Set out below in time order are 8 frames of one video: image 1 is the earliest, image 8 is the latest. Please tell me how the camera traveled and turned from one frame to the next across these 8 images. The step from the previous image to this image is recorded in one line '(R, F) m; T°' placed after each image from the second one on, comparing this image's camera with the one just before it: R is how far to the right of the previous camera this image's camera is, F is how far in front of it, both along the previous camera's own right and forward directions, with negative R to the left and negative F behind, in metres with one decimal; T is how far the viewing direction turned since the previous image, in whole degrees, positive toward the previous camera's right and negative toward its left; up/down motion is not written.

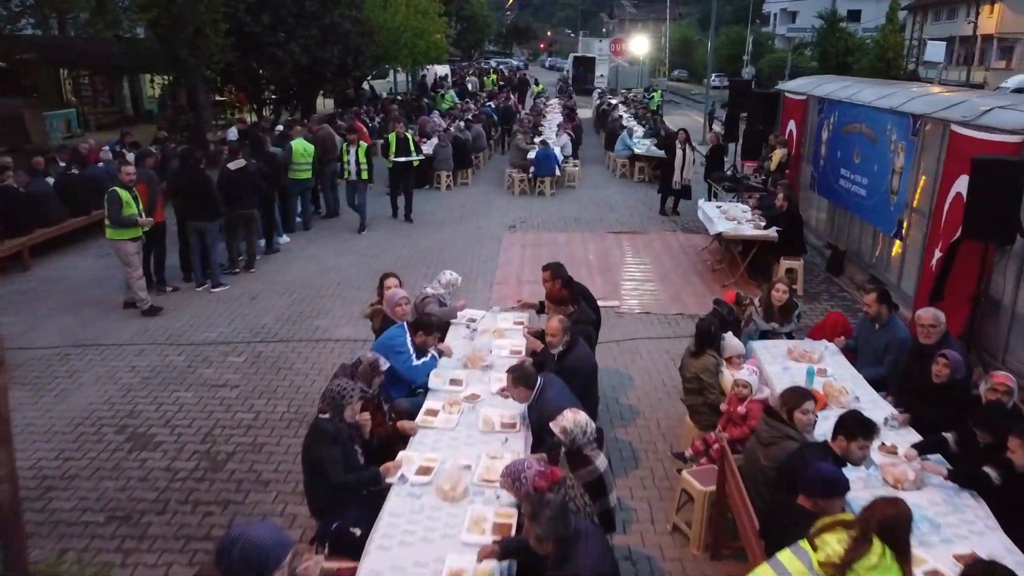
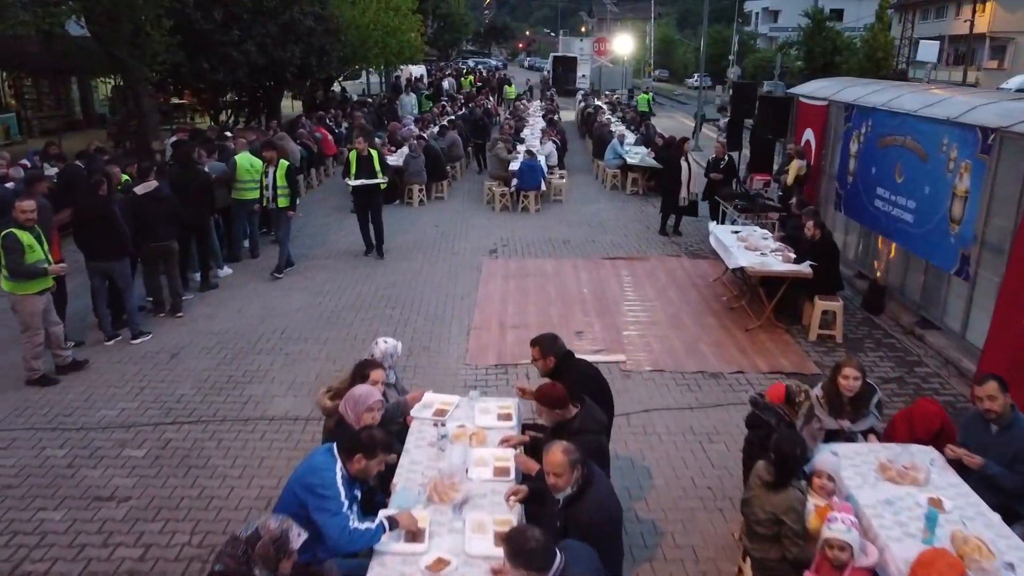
(0.0, +1.8) m; +1°
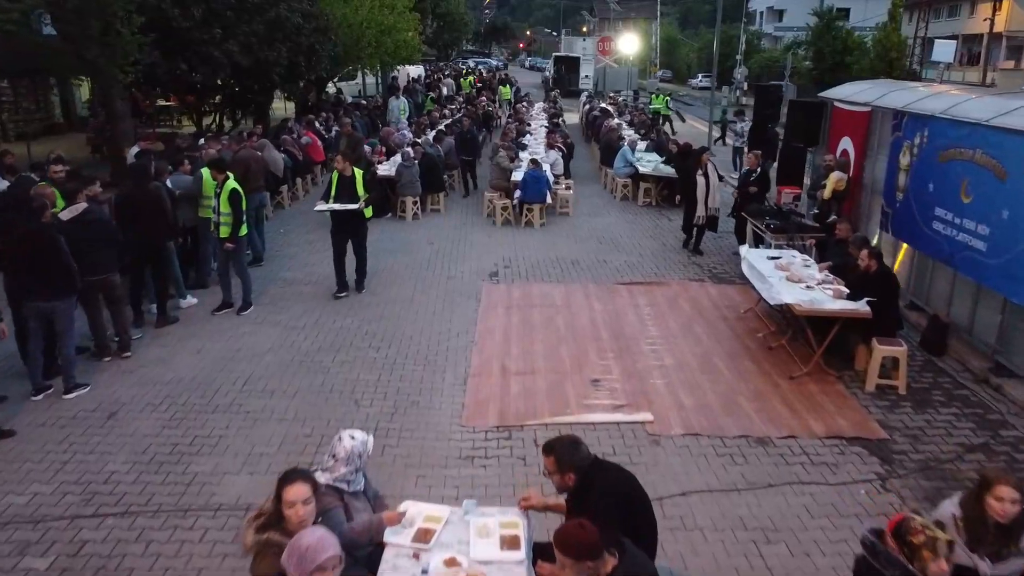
(0.0, +1.4) m; 0°
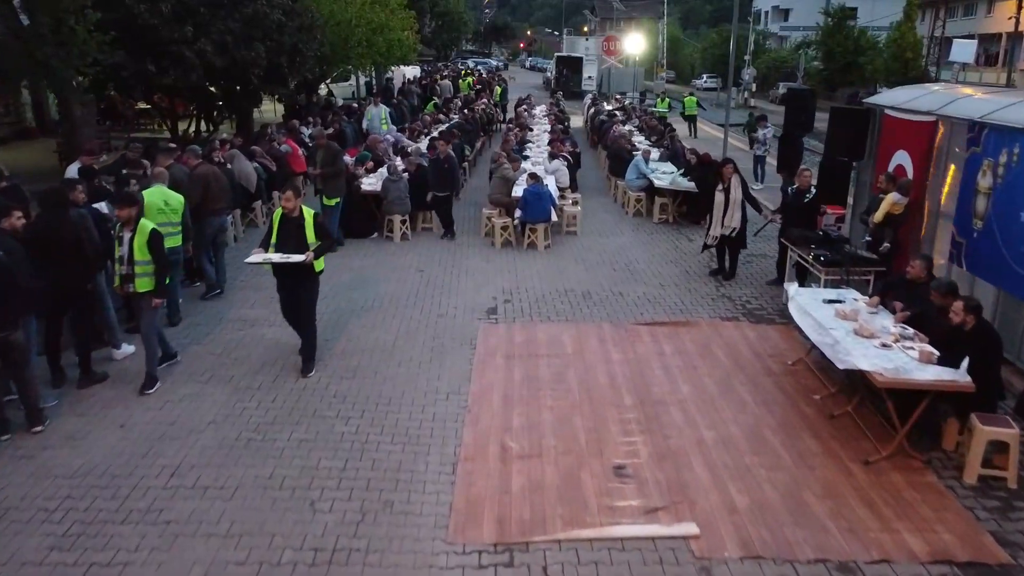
(0.0, +1.6) m; 0°
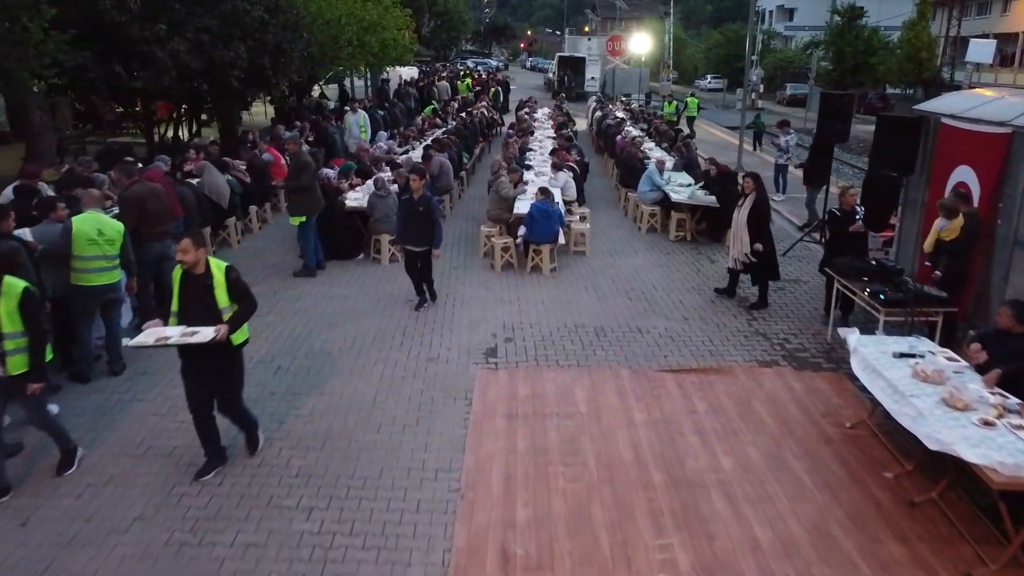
(0.0, +1.4) m; 0°
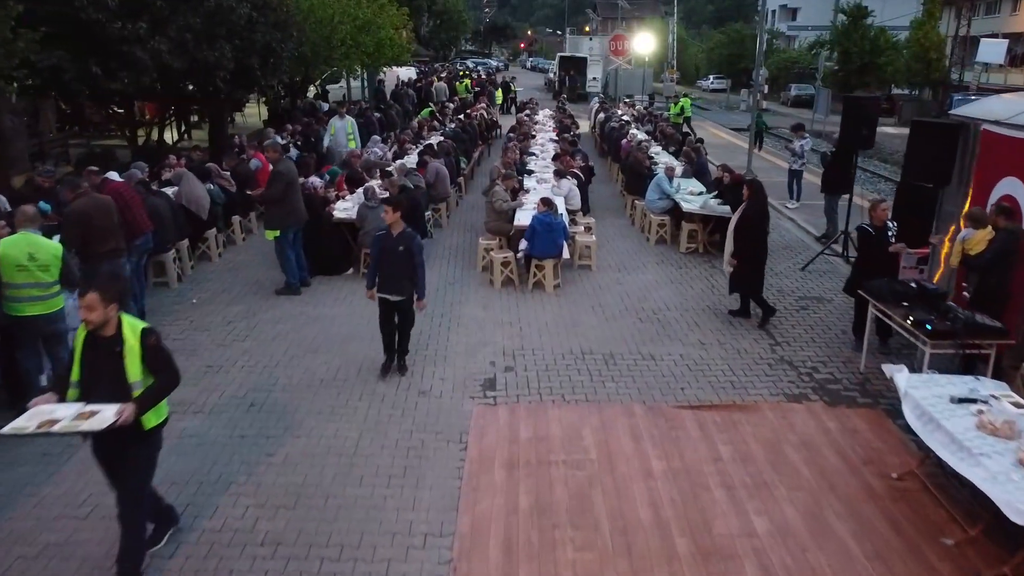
(0.0, +0.8) m; 0°
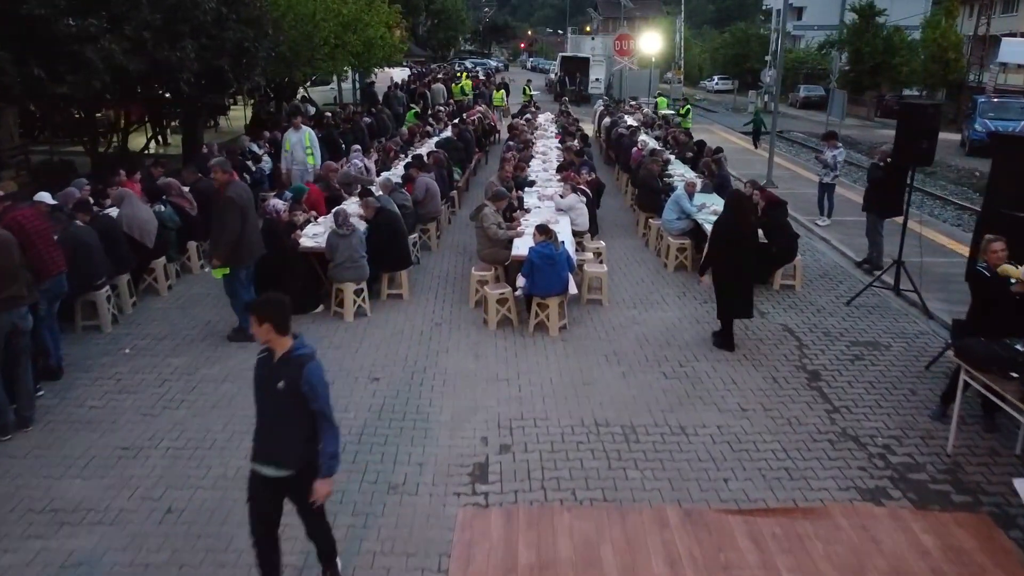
(0.0, +1.6) m; 0°
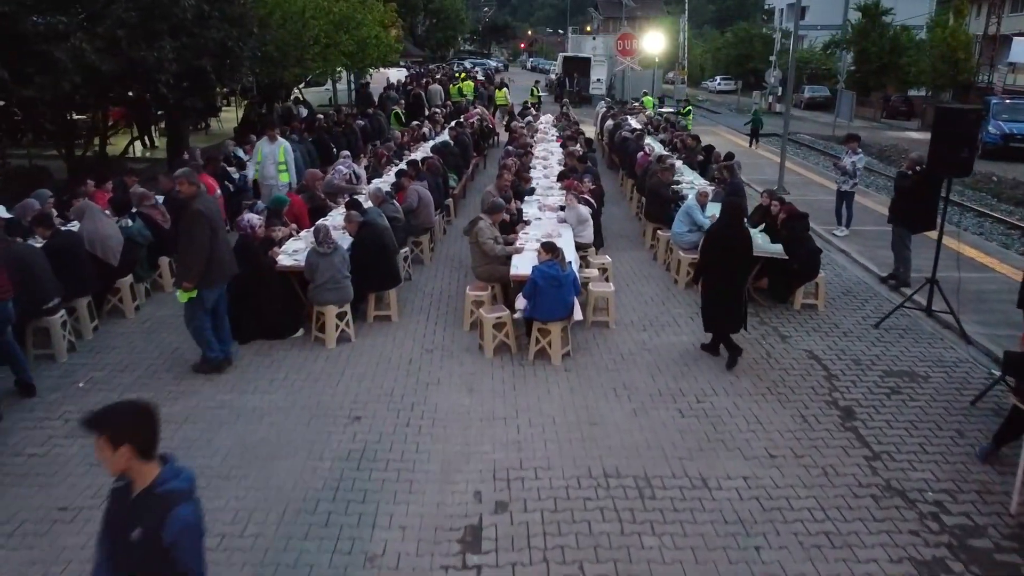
(0.0, +0.8) m; 0°
